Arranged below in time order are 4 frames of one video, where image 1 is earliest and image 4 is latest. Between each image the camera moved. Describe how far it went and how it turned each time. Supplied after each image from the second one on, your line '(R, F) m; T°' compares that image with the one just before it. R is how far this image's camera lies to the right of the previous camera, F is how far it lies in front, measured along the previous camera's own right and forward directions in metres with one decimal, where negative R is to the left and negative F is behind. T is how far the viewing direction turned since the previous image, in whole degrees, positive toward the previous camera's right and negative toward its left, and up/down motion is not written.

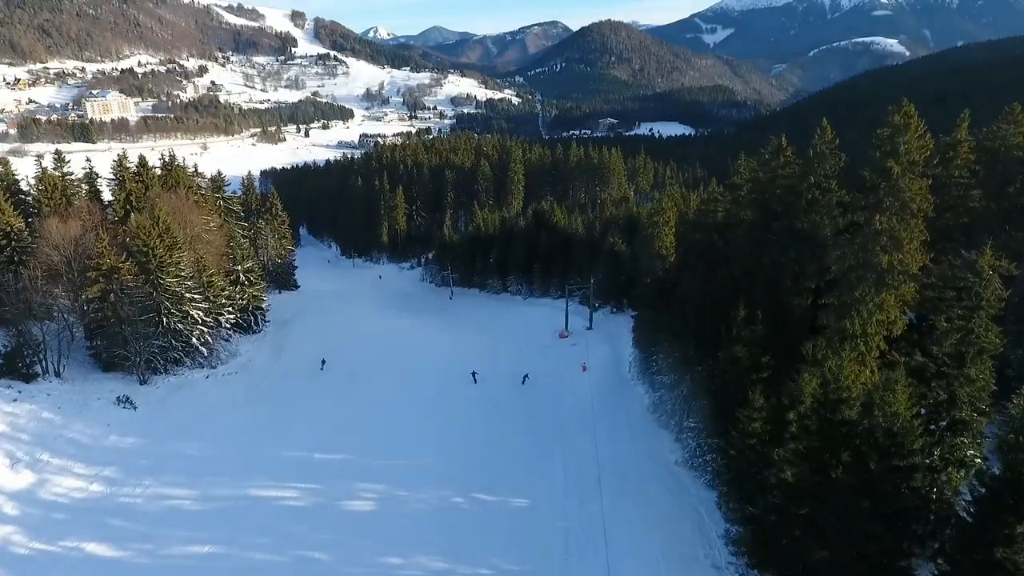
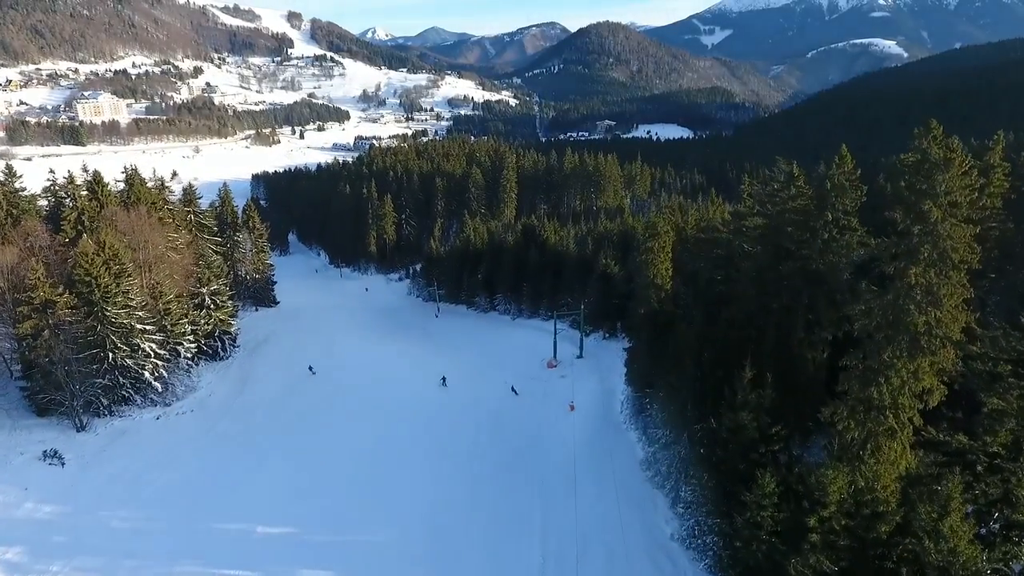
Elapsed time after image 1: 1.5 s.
(+0.9, +3.0) m; 0°
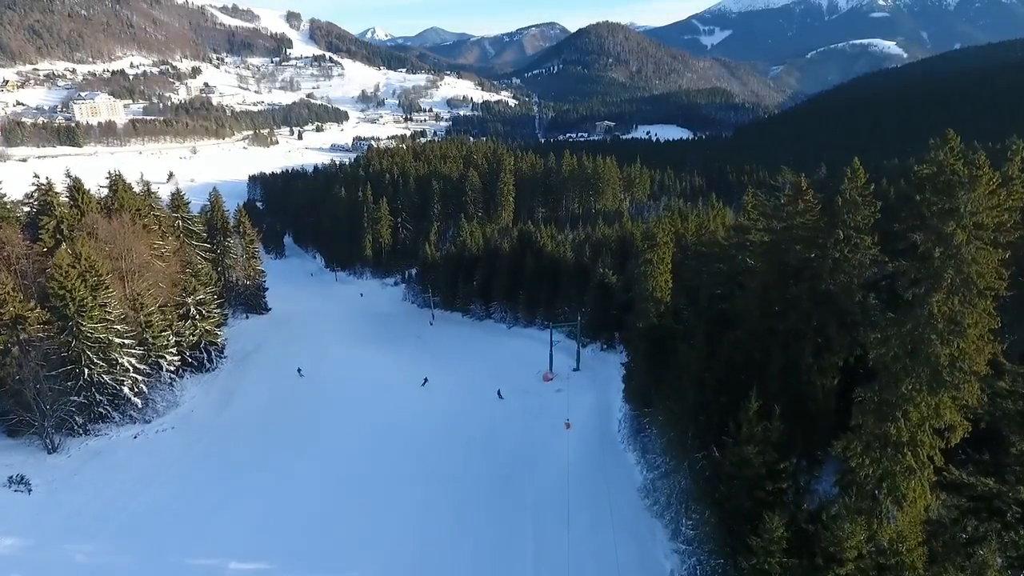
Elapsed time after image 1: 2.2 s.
(+0.3, +1.2) m; 0°
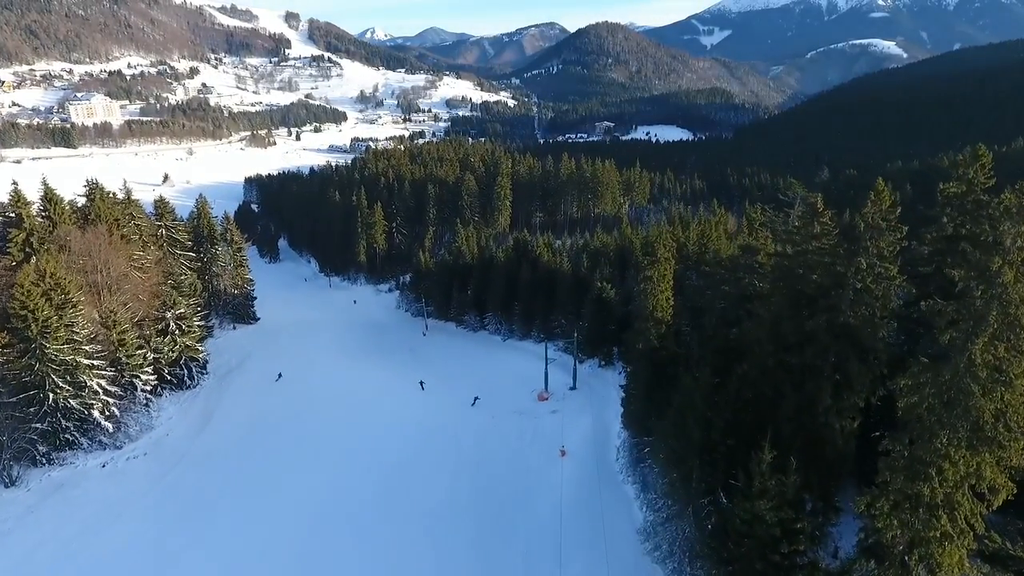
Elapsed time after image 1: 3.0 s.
(+0.4, +1.7) m; 0°
